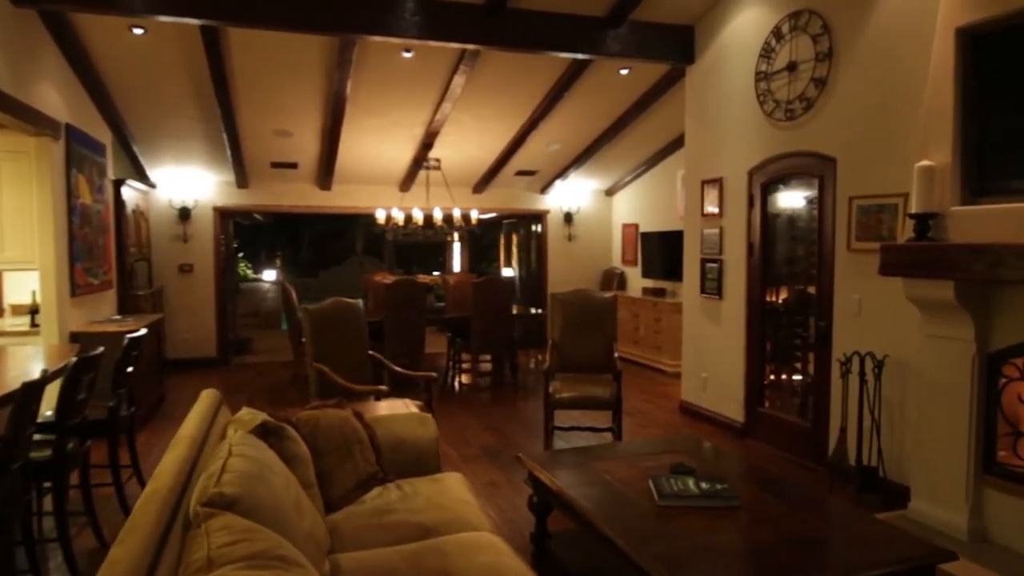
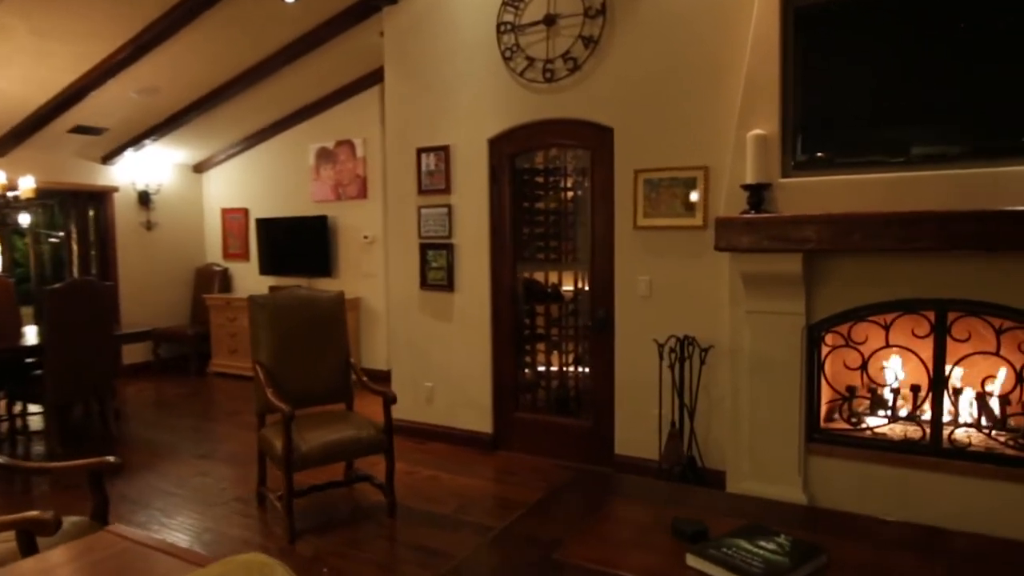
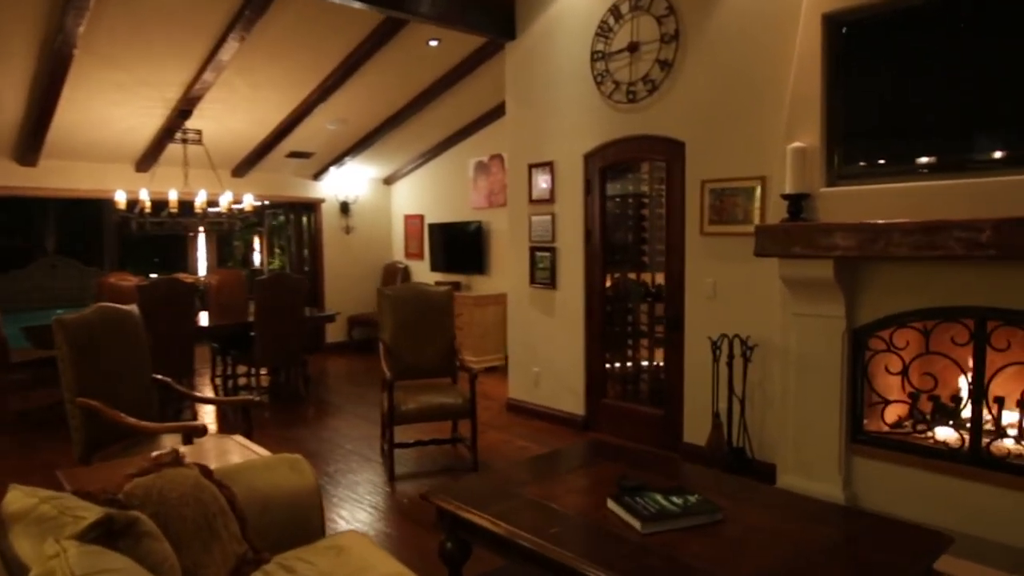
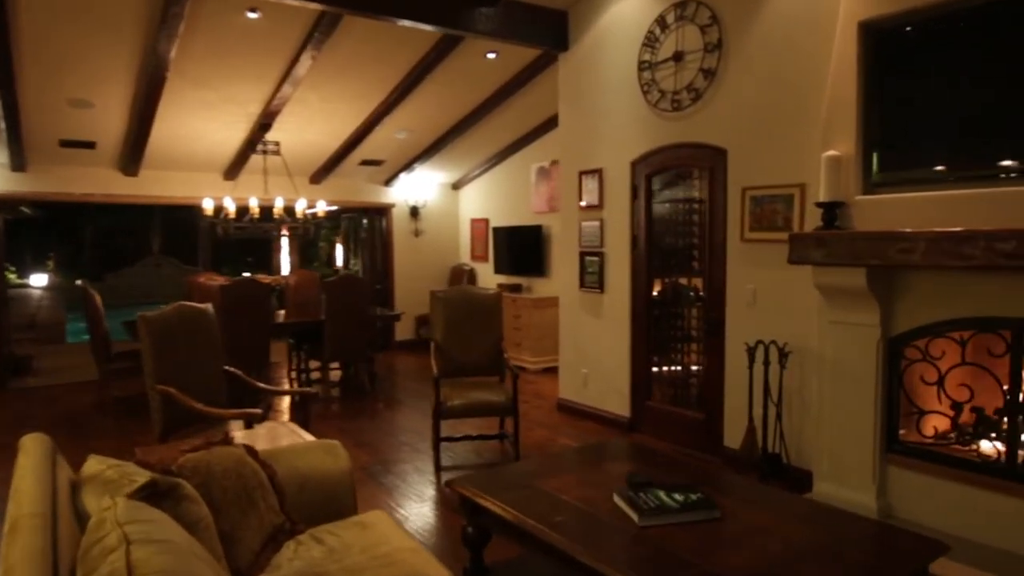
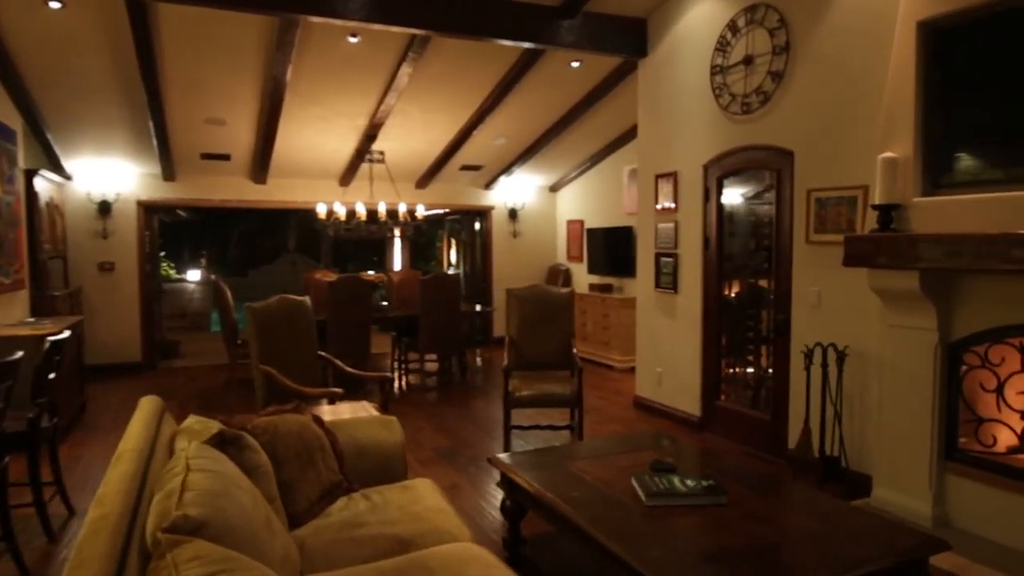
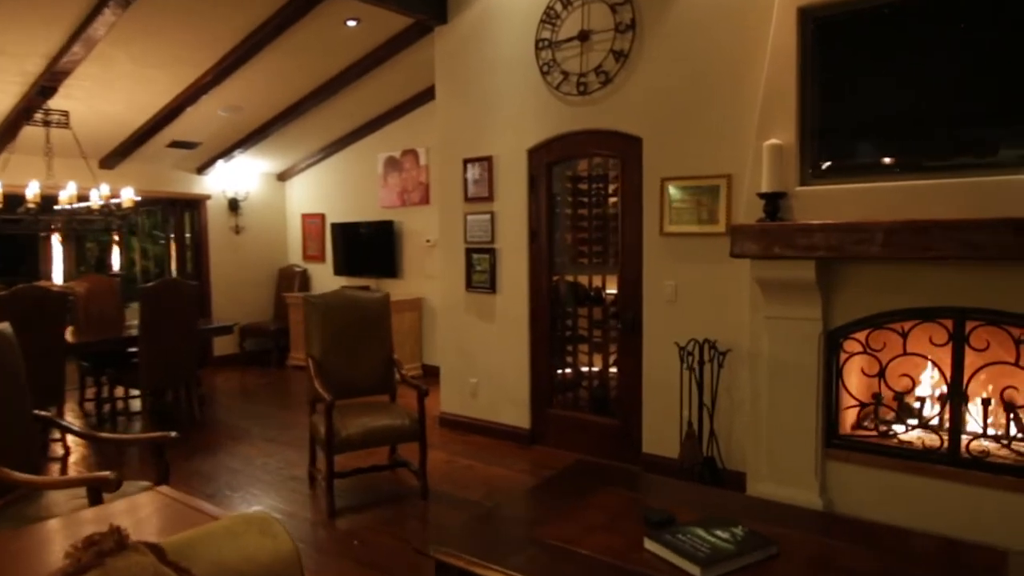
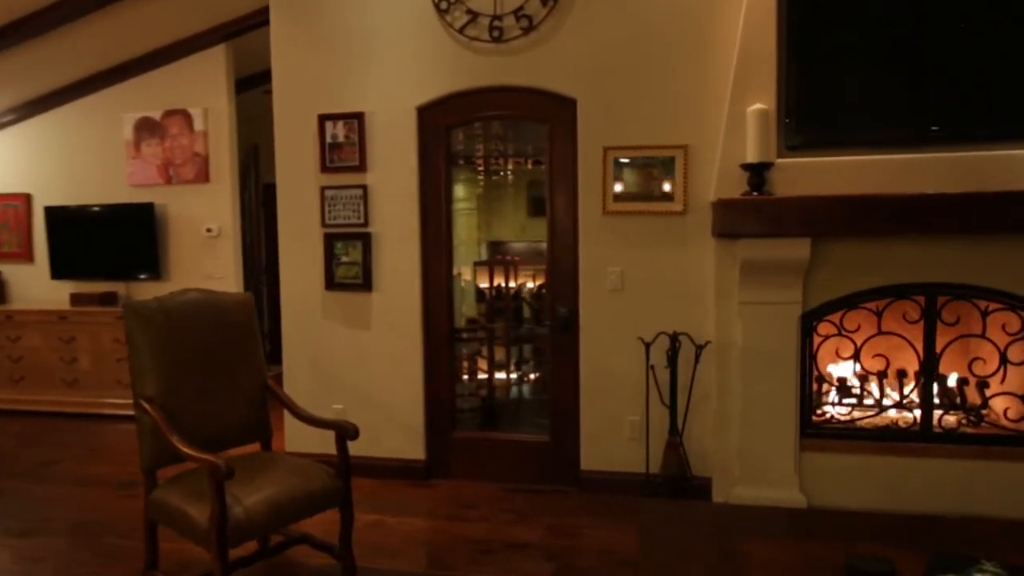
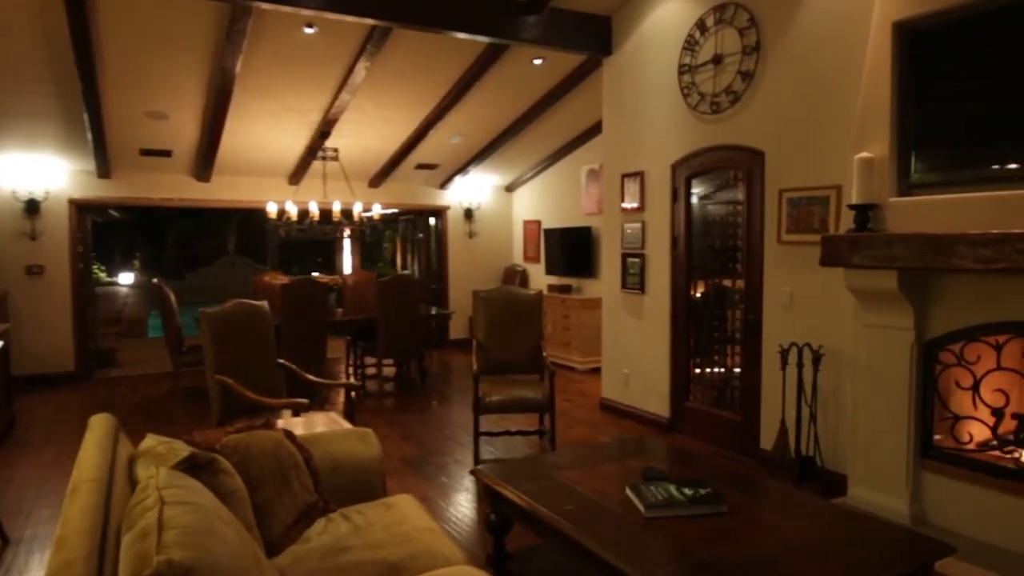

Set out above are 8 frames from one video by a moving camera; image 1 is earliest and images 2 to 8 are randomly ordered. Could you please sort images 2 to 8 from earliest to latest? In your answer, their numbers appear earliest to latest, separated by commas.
5, 8, 4, 3, 6, 2, 7
